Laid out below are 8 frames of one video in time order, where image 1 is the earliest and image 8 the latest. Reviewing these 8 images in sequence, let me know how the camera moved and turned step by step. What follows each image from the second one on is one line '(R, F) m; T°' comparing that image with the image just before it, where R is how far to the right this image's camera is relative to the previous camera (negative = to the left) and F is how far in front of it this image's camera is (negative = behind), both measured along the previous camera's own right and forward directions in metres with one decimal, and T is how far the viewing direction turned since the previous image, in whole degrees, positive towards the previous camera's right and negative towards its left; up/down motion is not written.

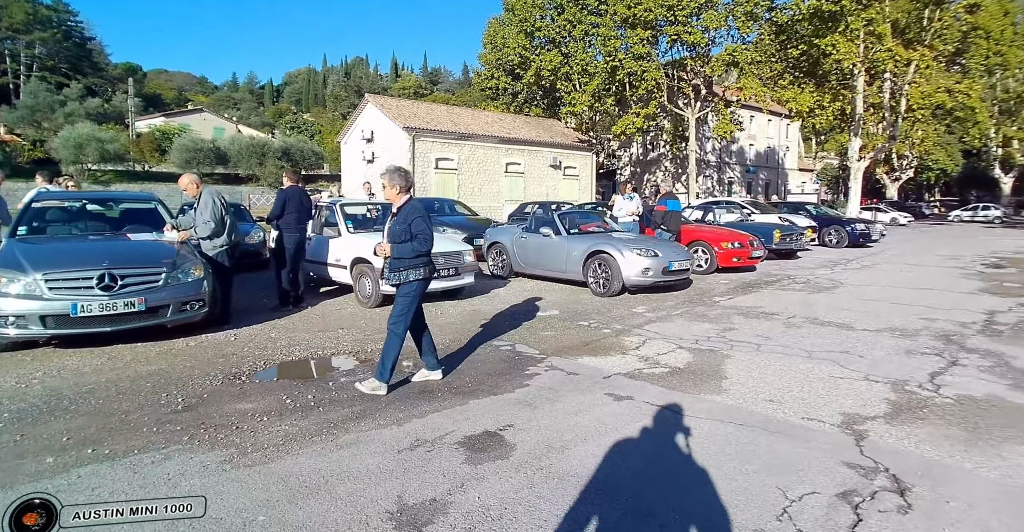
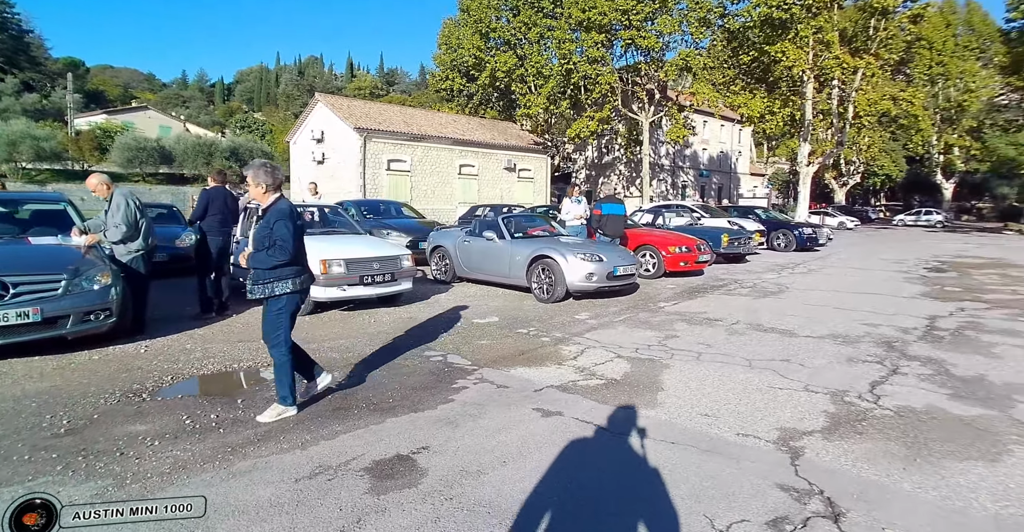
(+0.3, +0.4) m; +4°
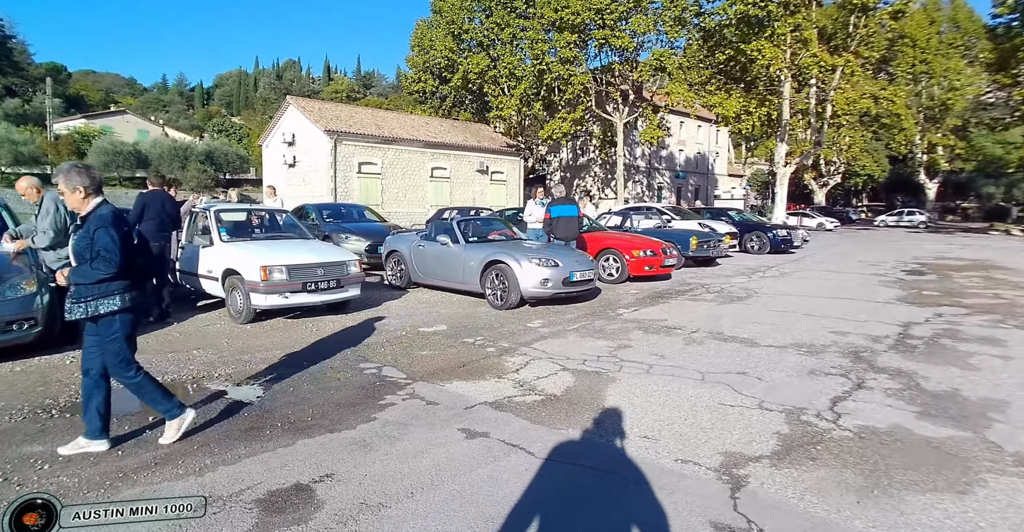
(+0.5, +0.4) m; +2°
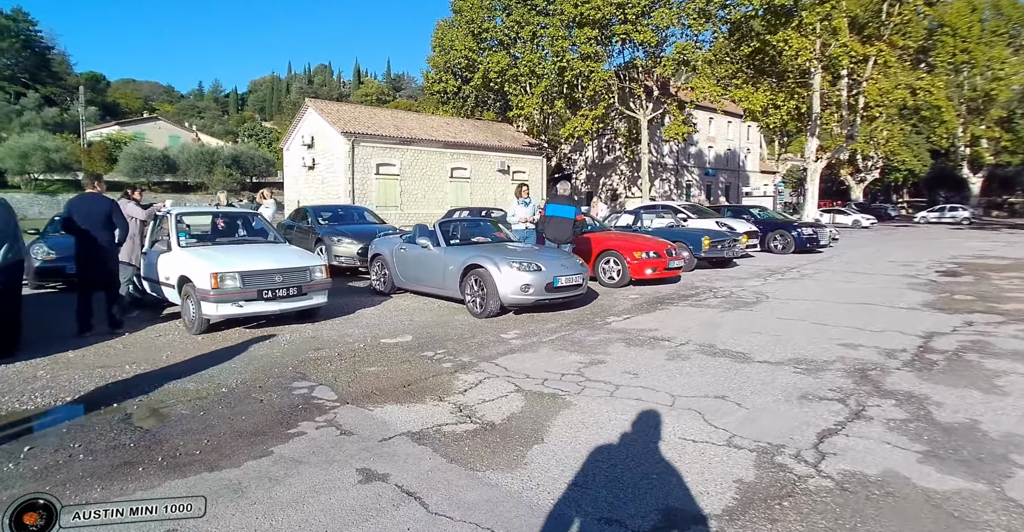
(+0.7, +0.6) m; -3°
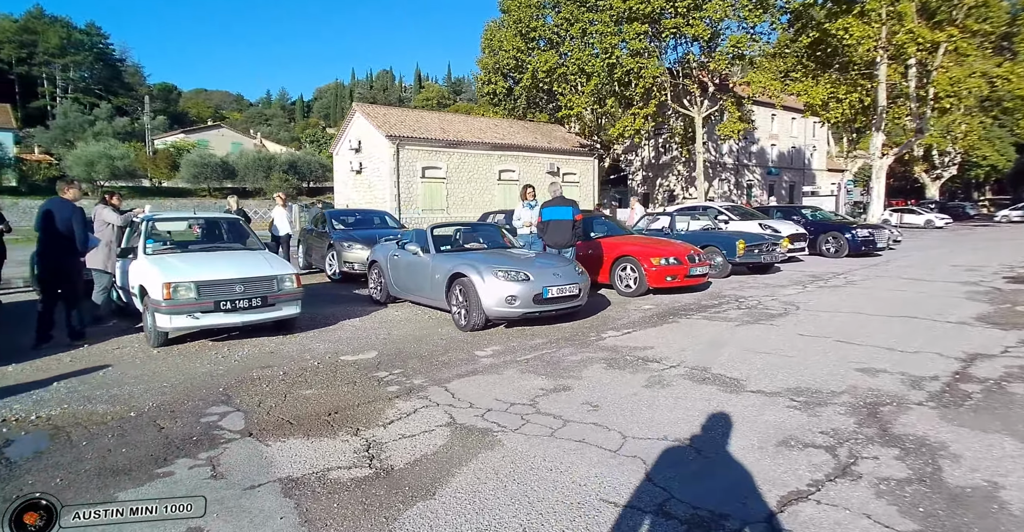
(+0.9, +0.7) m; -6°
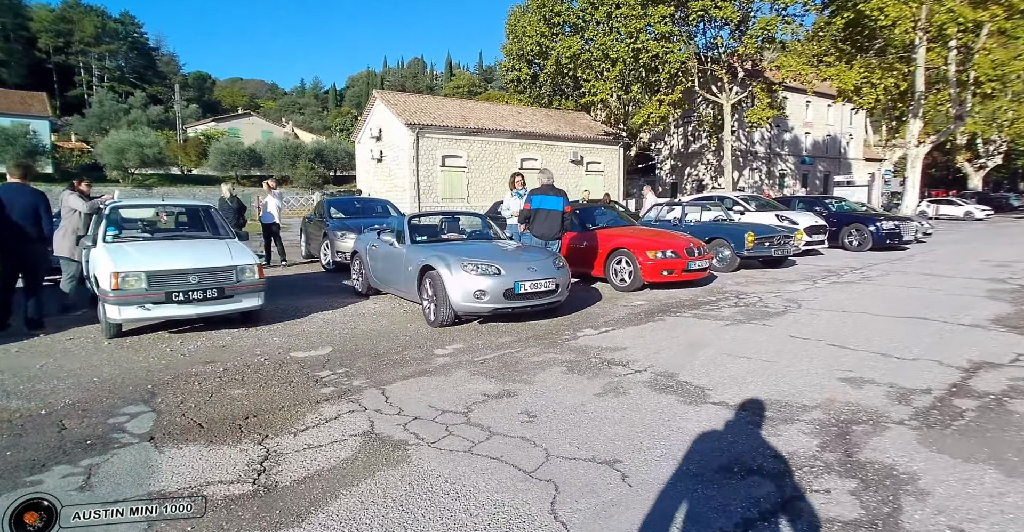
(+0.7, +0.4) m; -3°
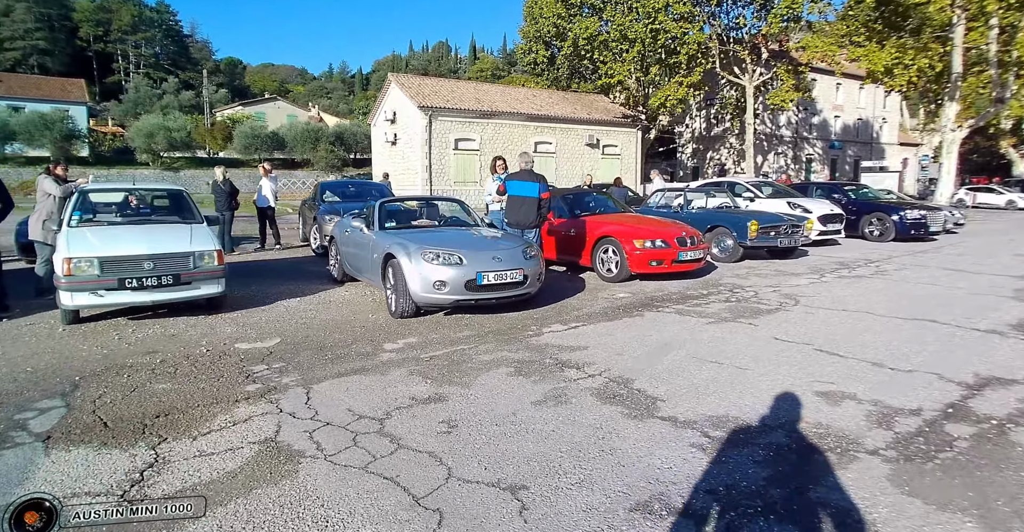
(+0.7, +0.4) m; -2°
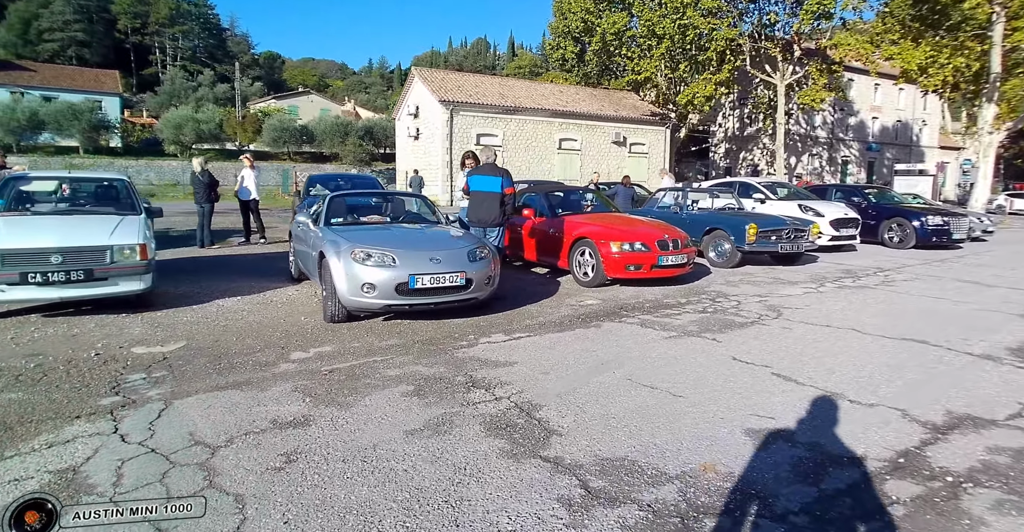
(+1.0, +0.6) m; -3°
